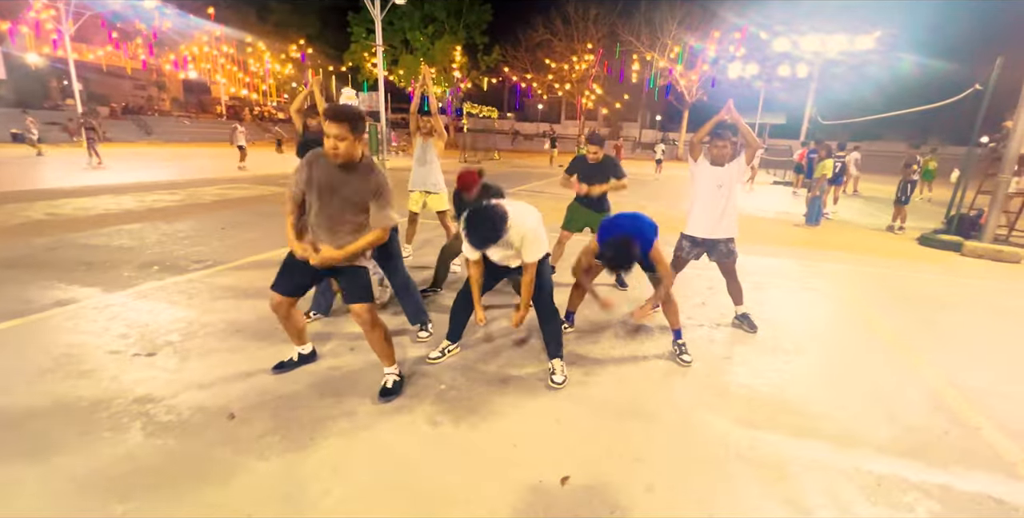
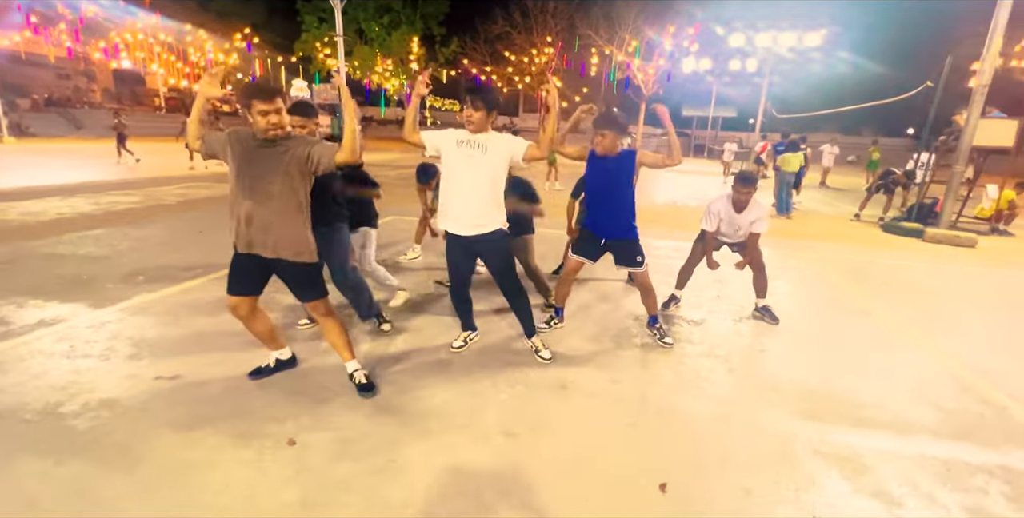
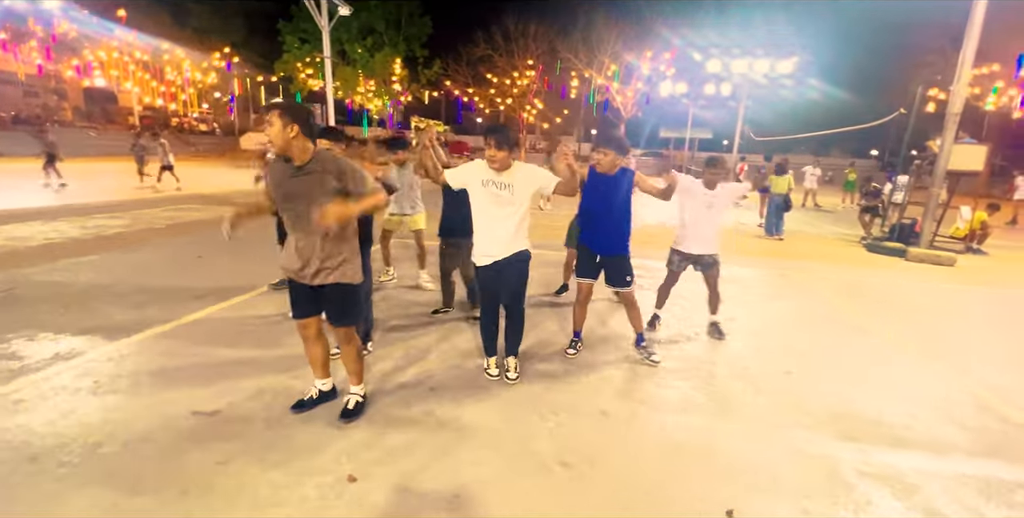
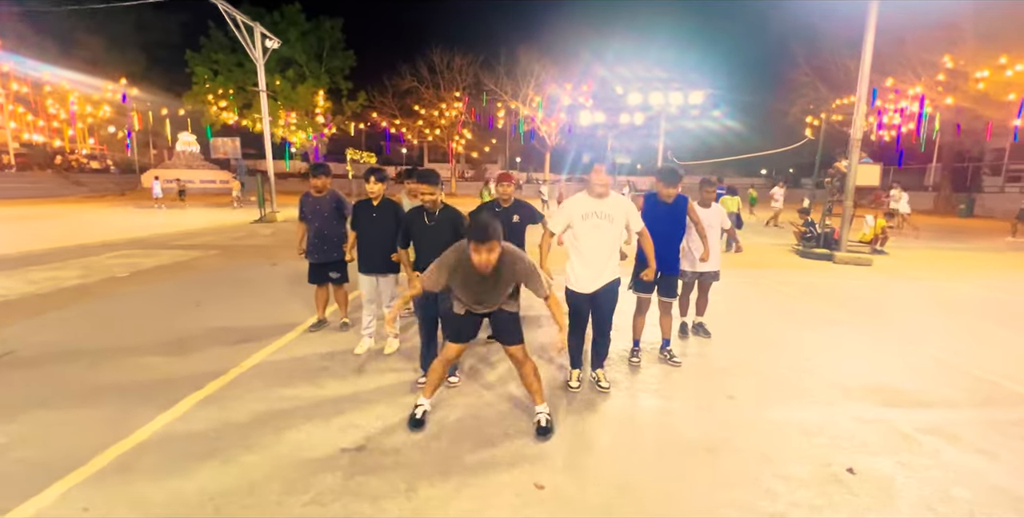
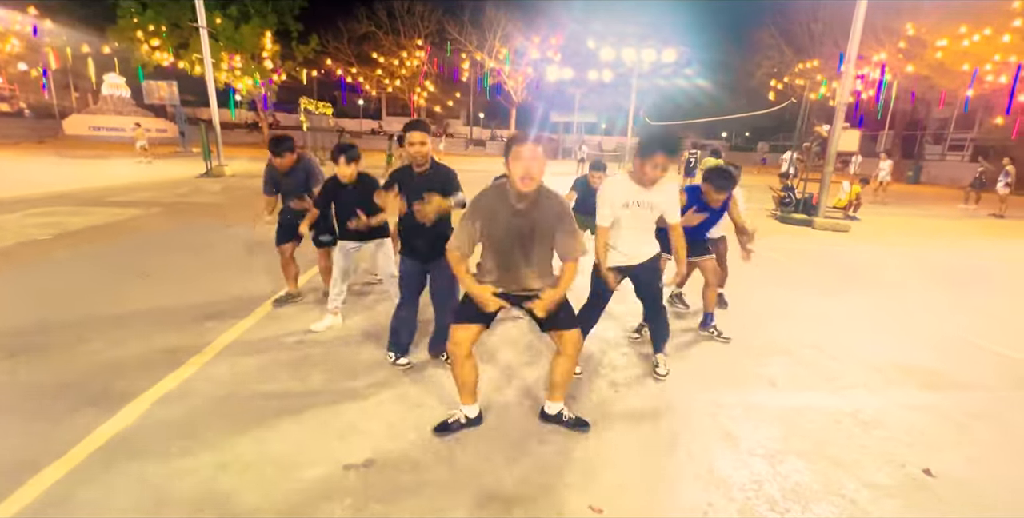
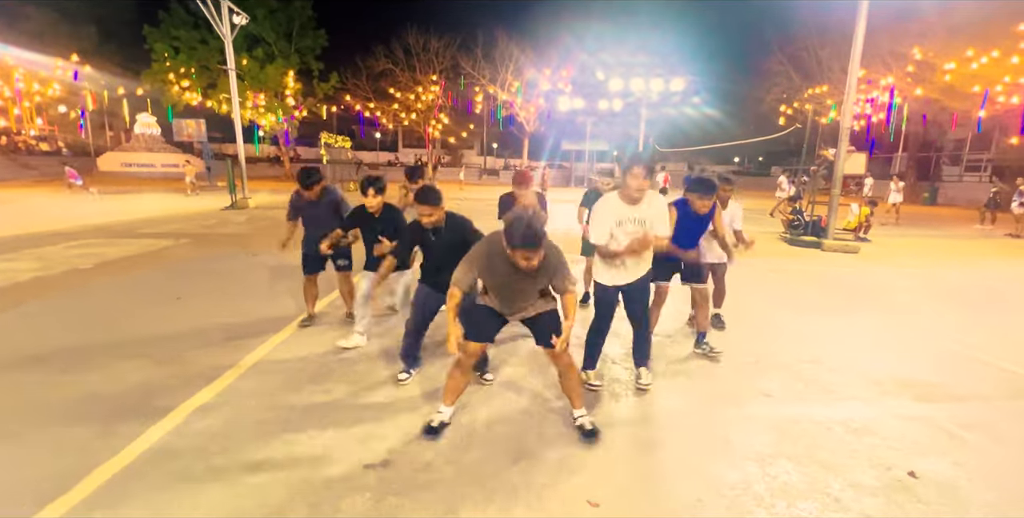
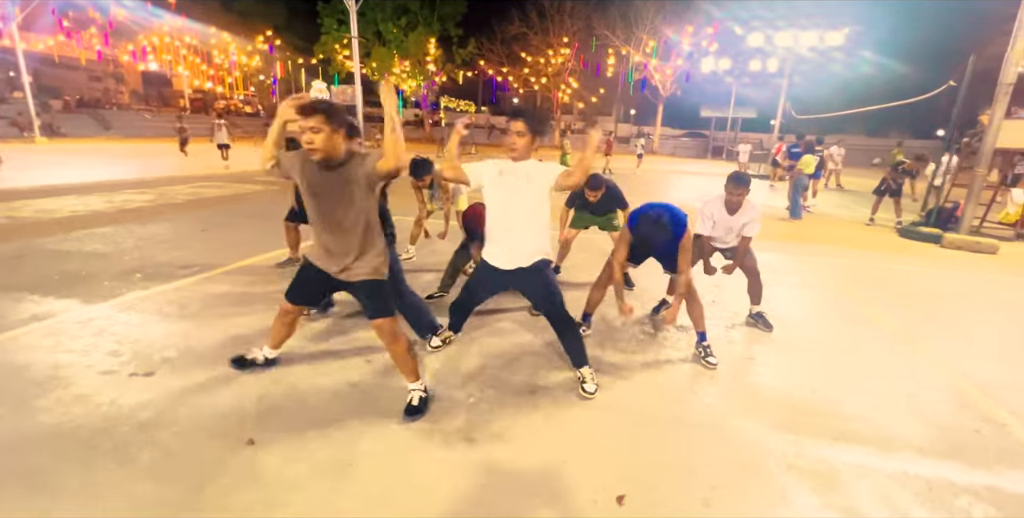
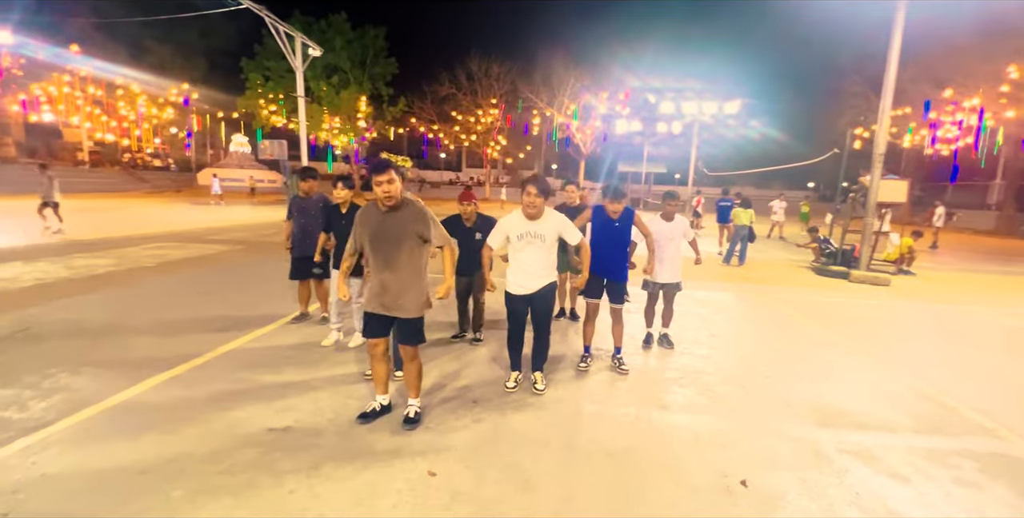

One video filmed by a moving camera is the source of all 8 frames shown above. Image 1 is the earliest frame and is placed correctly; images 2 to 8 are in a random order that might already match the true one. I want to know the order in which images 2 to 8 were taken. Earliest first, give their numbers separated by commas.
7, 2, 3, 8, 4, 6, 5
